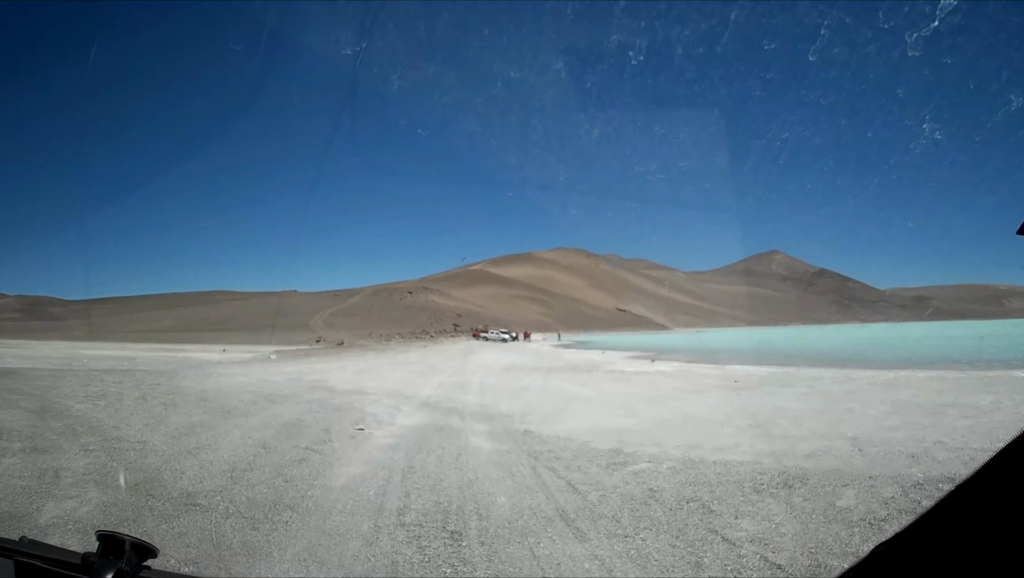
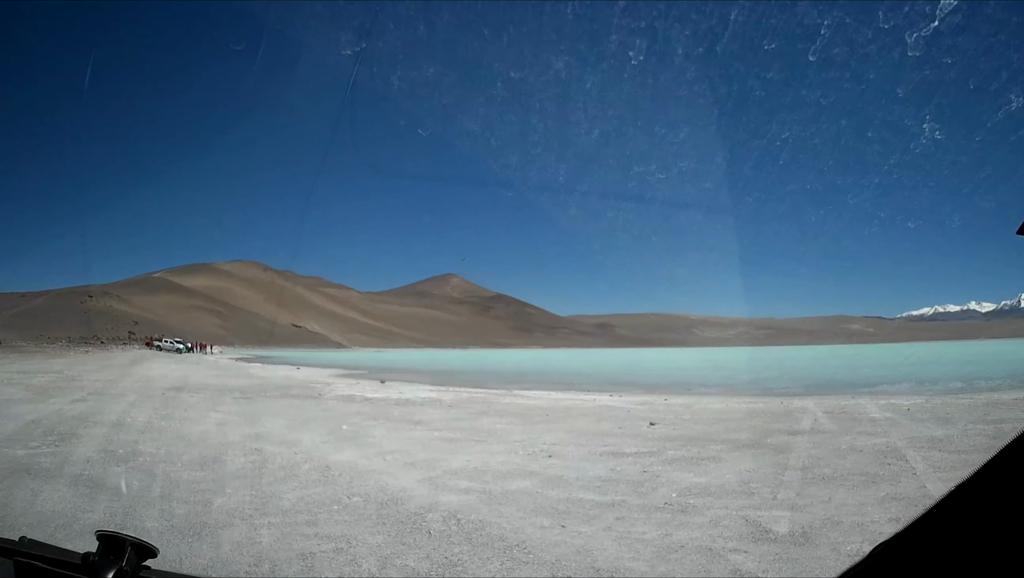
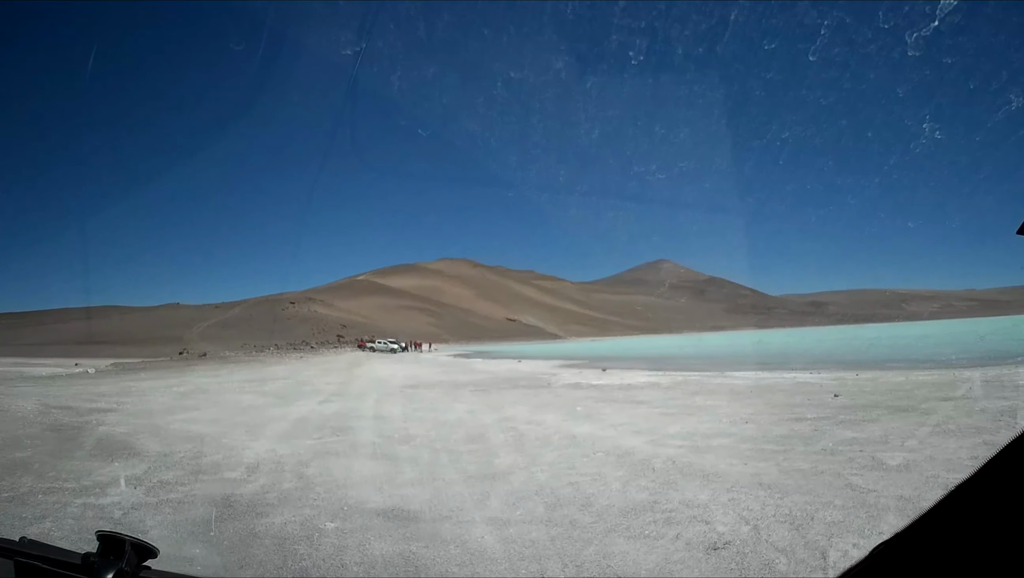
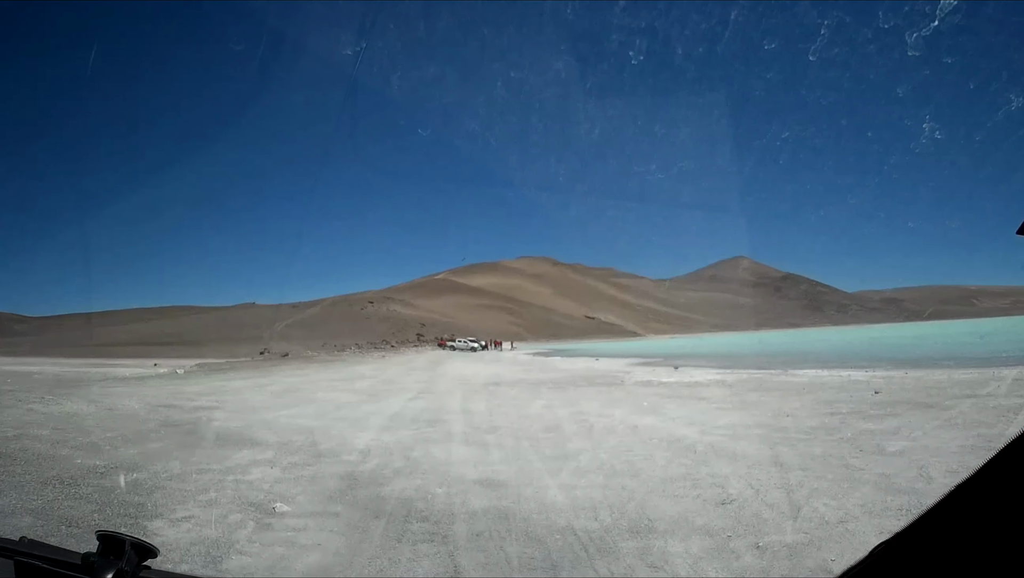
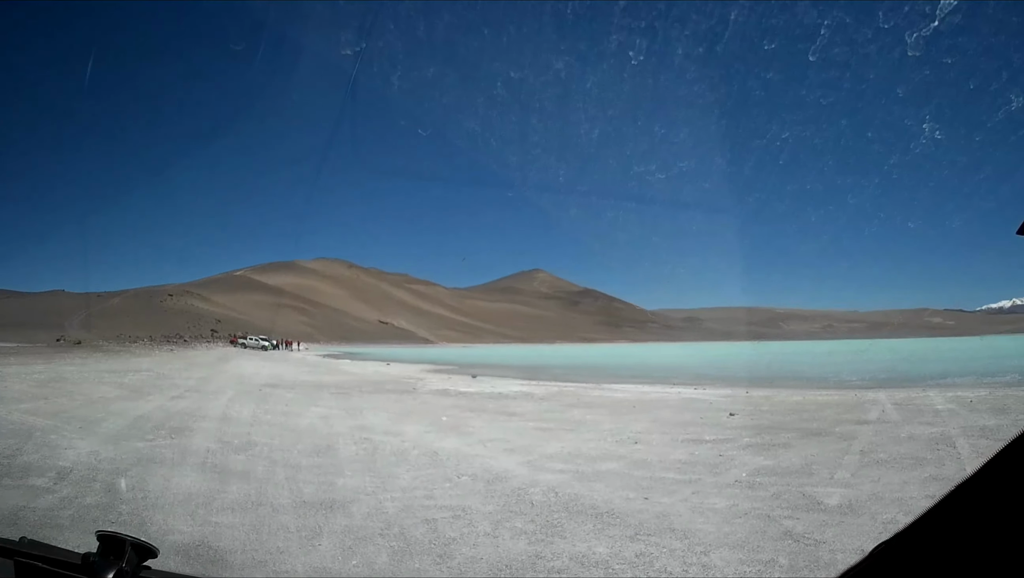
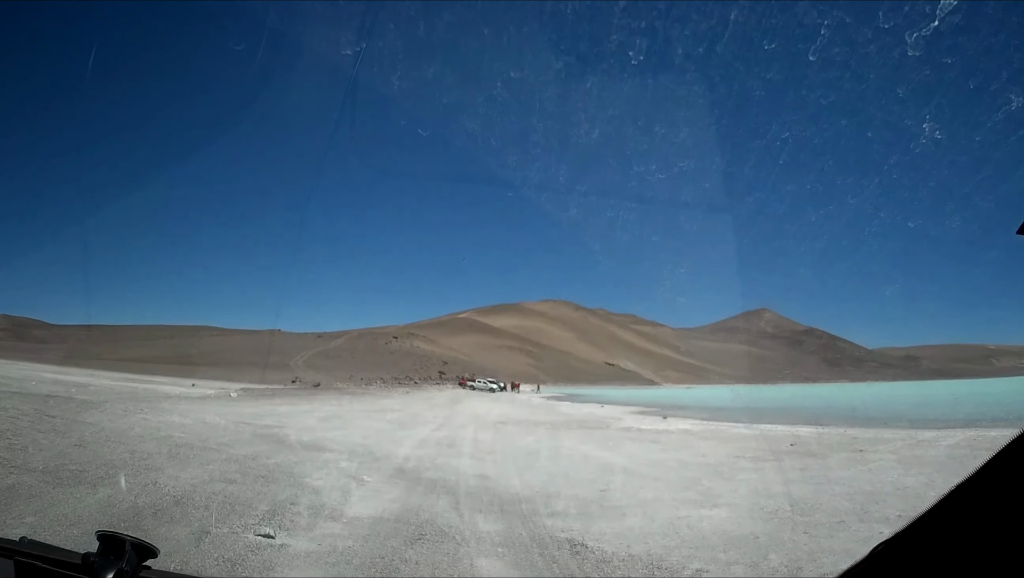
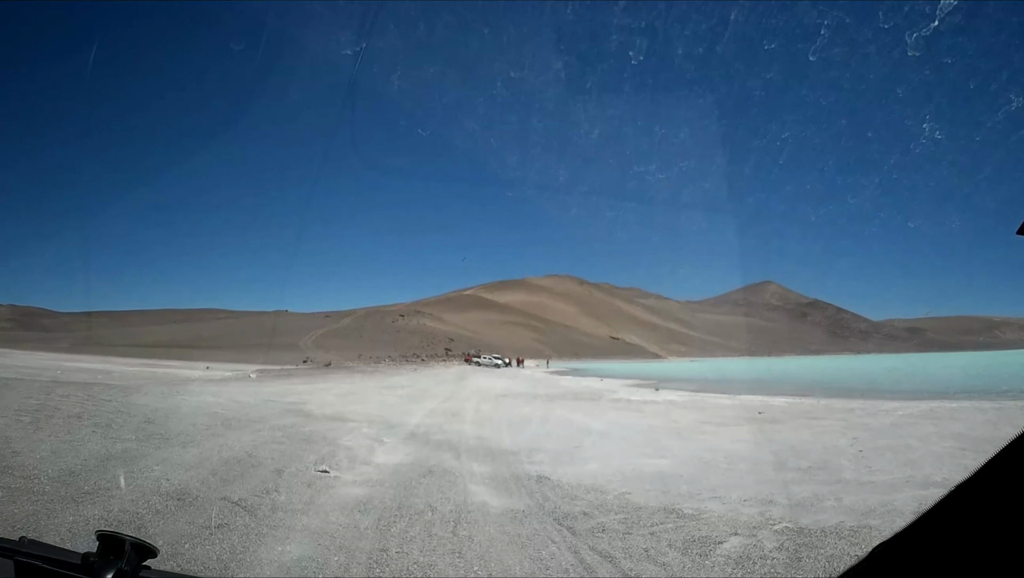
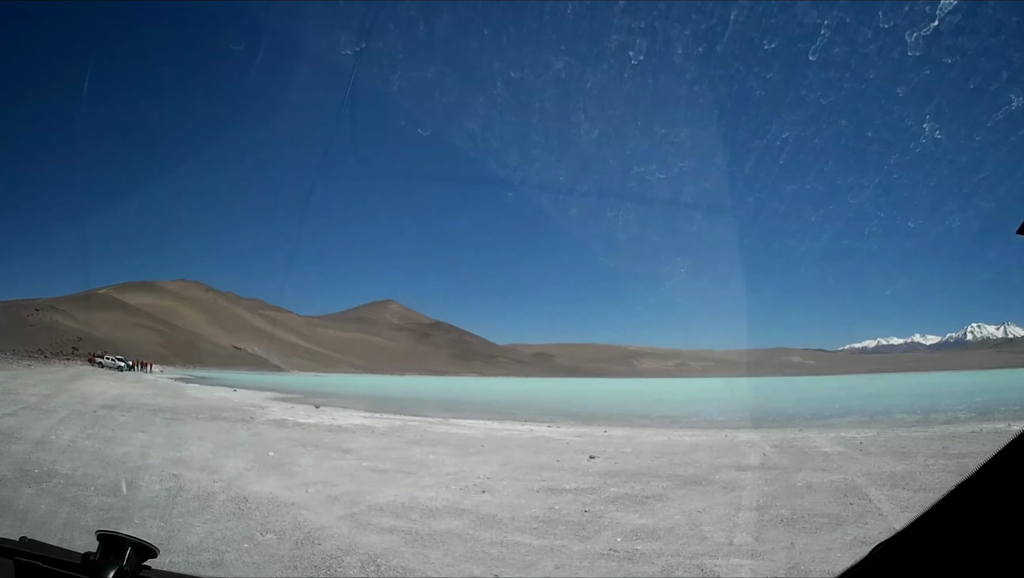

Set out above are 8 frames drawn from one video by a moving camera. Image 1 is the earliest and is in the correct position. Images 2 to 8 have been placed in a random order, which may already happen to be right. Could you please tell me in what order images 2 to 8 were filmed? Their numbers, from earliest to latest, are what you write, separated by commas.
7, 6, 4, 3, 5, 2, 8
